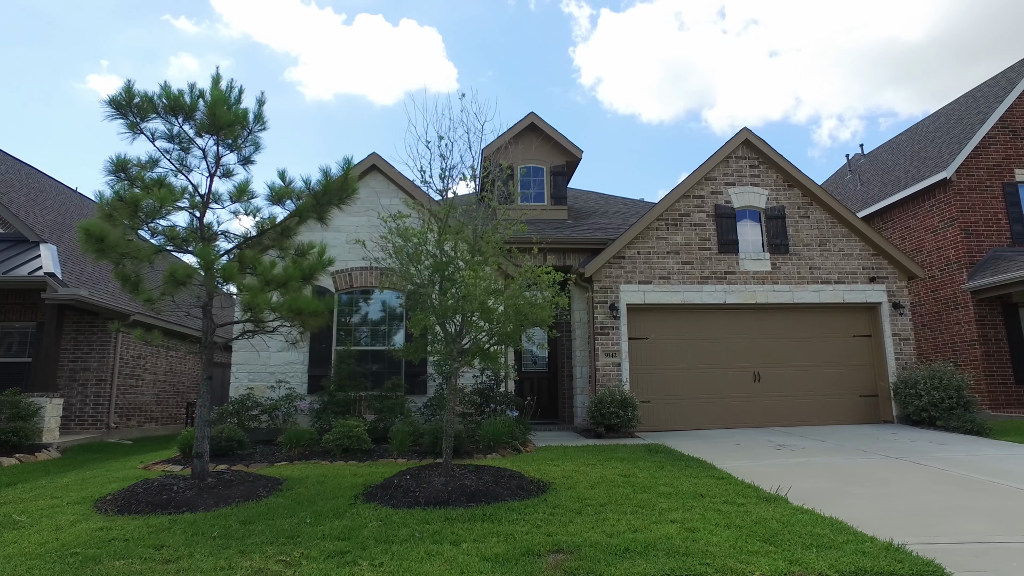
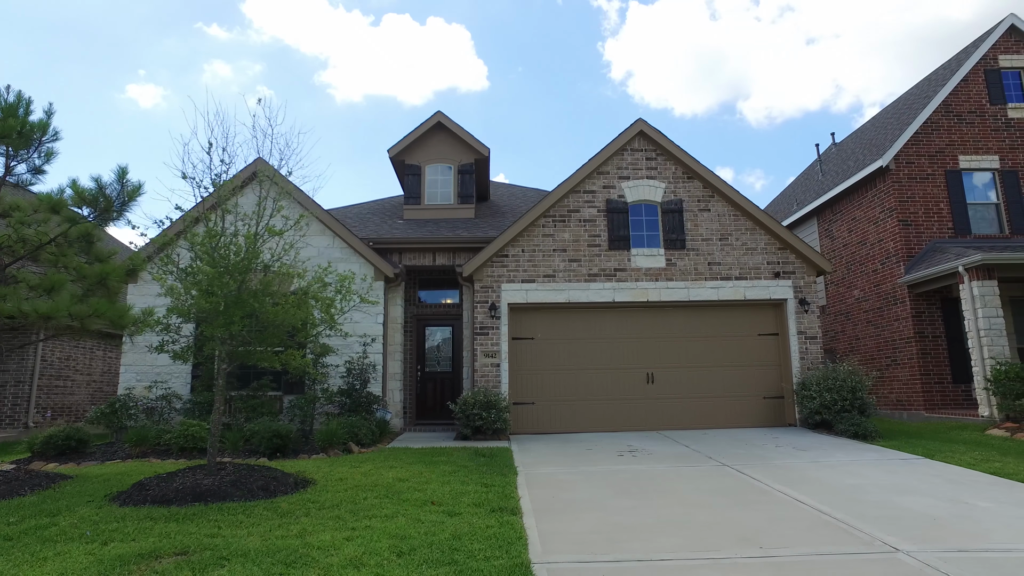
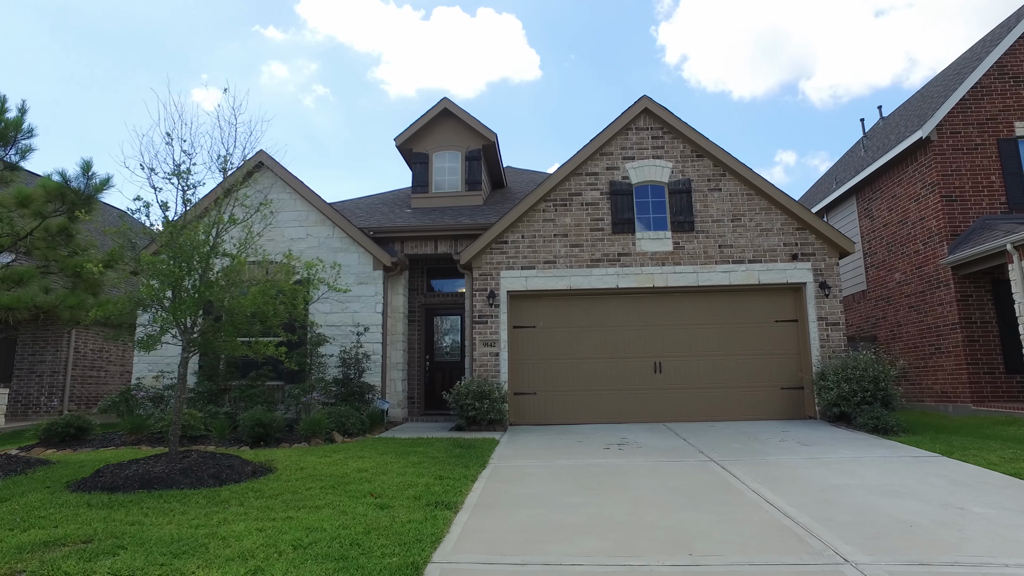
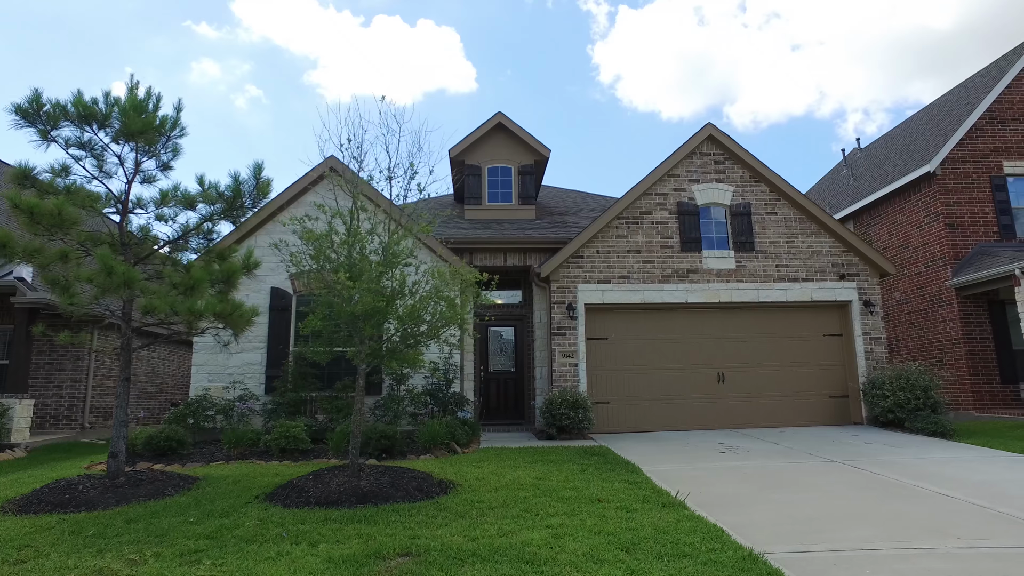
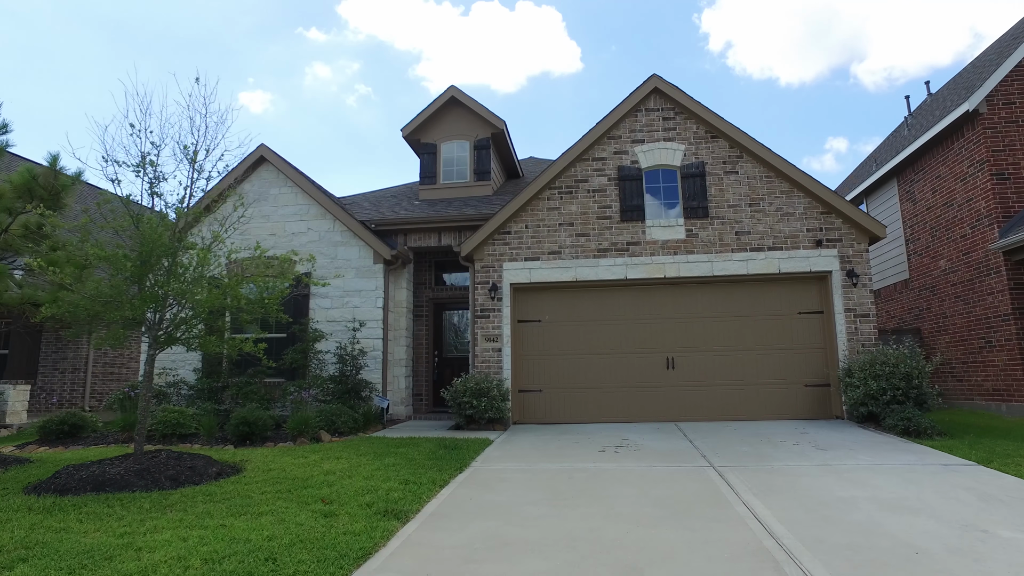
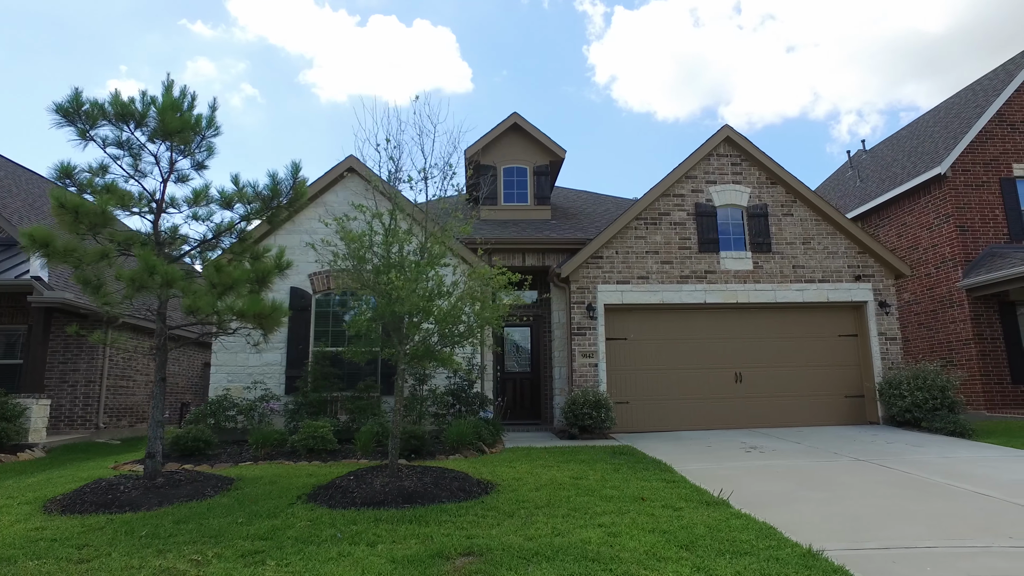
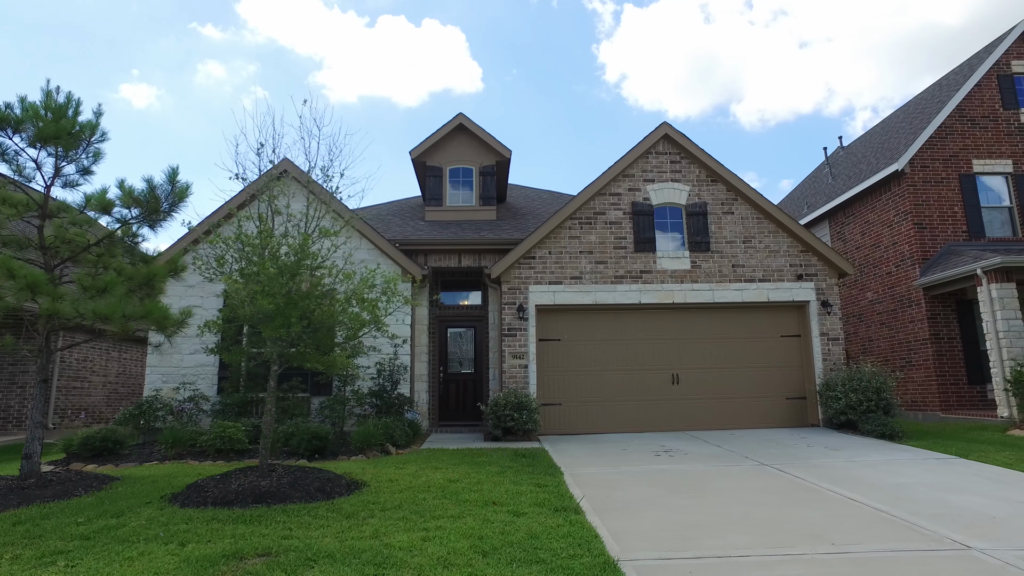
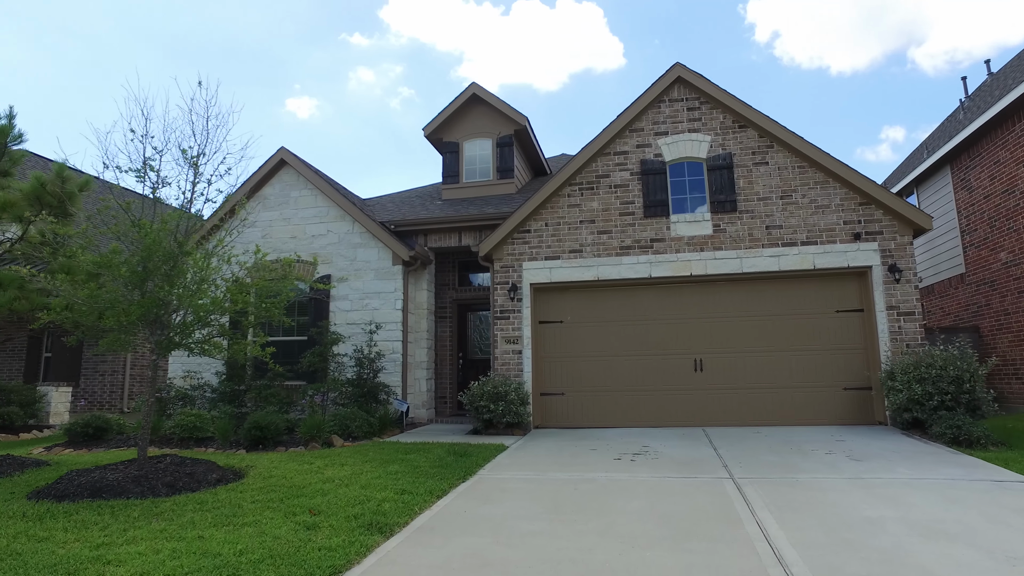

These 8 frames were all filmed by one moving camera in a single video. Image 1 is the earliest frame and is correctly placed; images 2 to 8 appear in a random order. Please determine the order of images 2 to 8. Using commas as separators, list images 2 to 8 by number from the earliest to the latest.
6, 4, 7, 2, 3, 5, 8
